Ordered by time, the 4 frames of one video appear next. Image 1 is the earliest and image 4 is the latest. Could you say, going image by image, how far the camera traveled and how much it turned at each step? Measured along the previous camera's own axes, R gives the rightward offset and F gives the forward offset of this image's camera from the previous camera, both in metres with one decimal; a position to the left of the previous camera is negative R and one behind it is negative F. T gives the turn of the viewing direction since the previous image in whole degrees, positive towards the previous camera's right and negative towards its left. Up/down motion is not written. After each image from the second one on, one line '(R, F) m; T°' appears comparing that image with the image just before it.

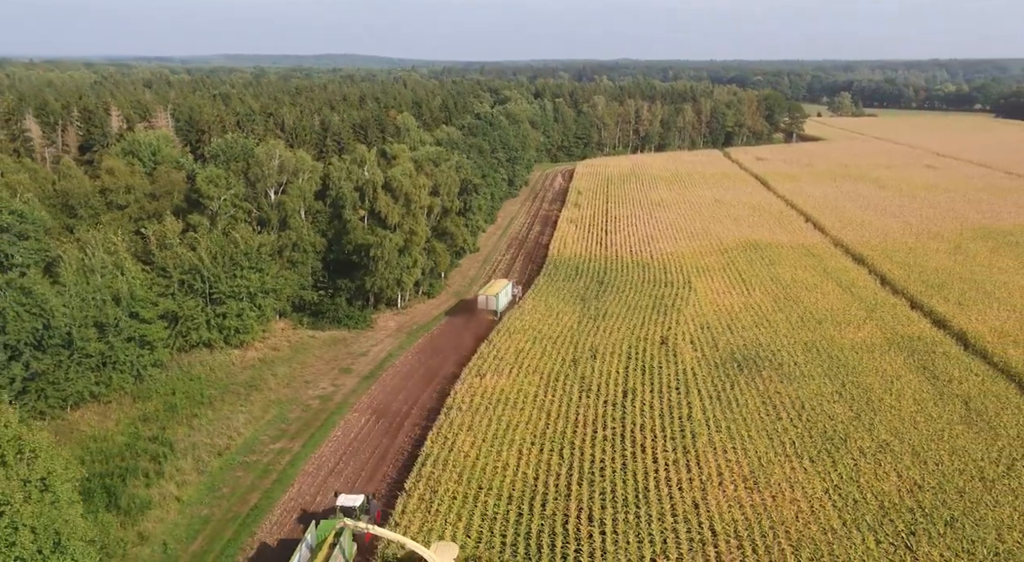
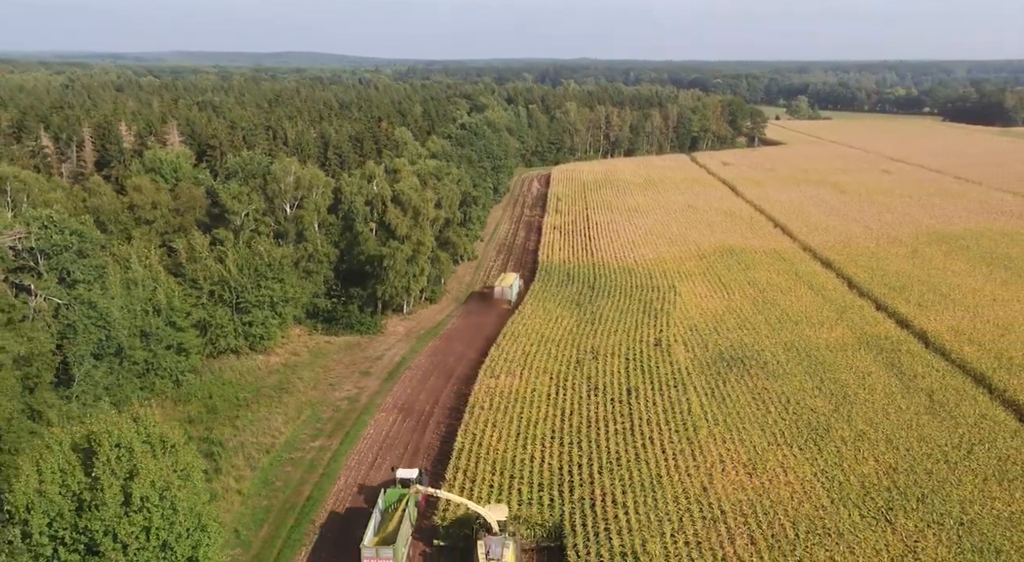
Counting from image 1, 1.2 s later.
(-2.1, -3.0) m; +3°
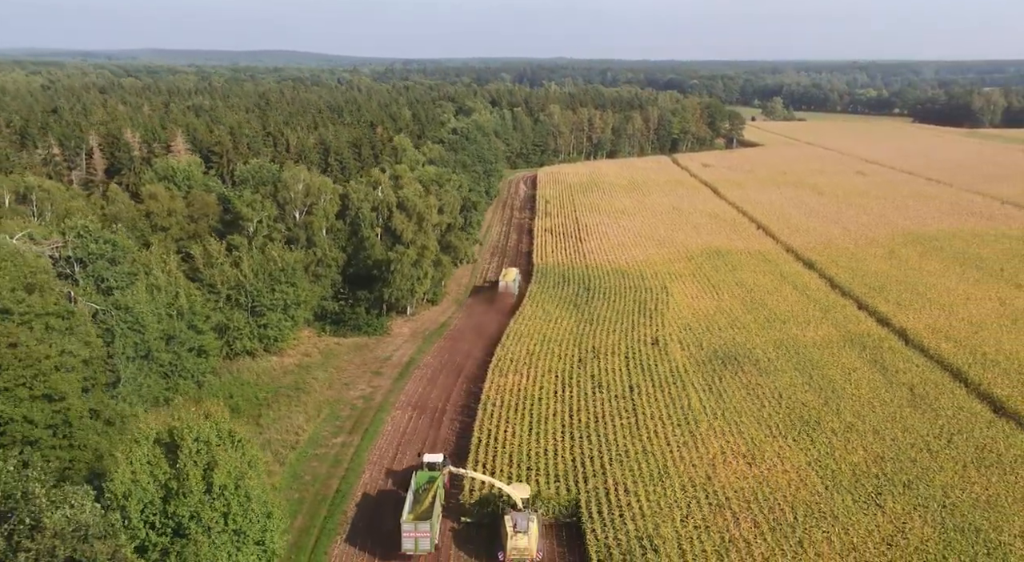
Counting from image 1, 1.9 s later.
(-1.4, -1.8) m; +2°
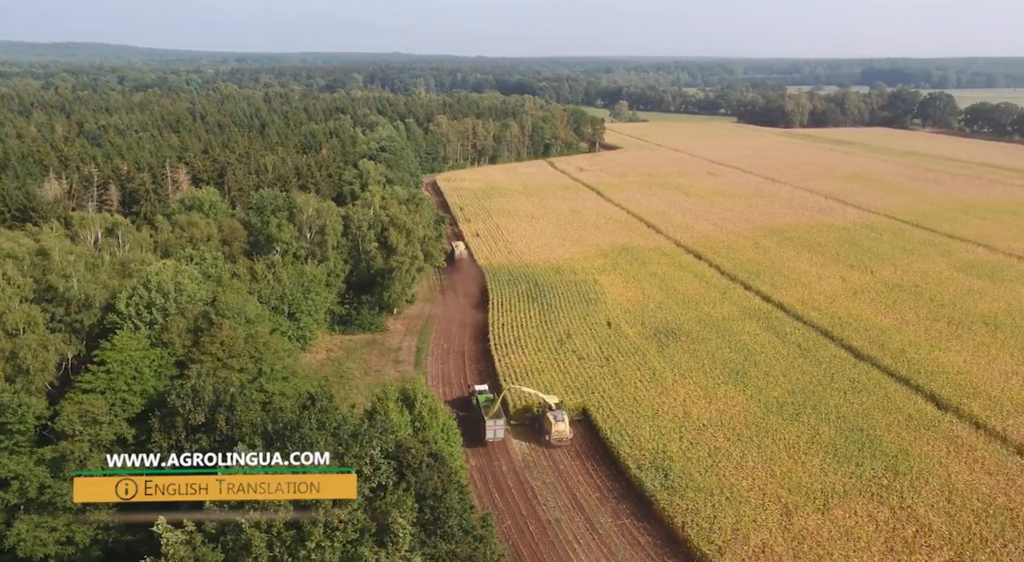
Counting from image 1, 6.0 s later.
(-8.9, -10.0) m; +11°
